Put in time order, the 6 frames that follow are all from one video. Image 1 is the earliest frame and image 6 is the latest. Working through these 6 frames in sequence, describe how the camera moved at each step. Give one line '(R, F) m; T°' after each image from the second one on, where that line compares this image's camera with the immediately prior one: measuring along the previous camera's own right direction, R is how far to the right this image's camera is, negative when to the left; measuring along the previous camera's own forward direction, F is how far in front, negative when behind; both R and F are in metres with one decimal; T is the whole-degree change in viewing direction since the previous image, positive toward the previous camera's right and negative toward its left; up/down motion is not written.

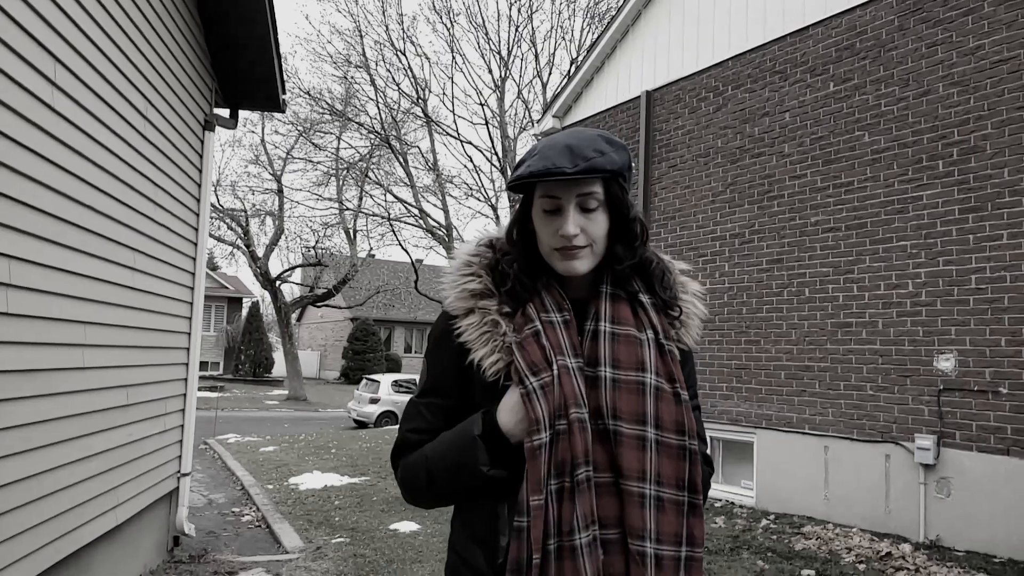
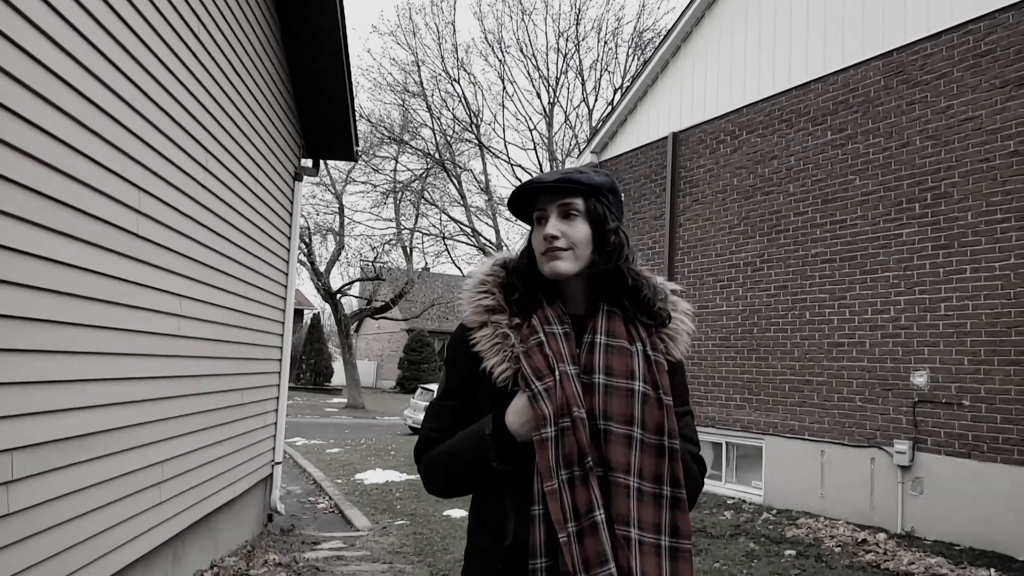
(+0.2, -1.0) m; -4°
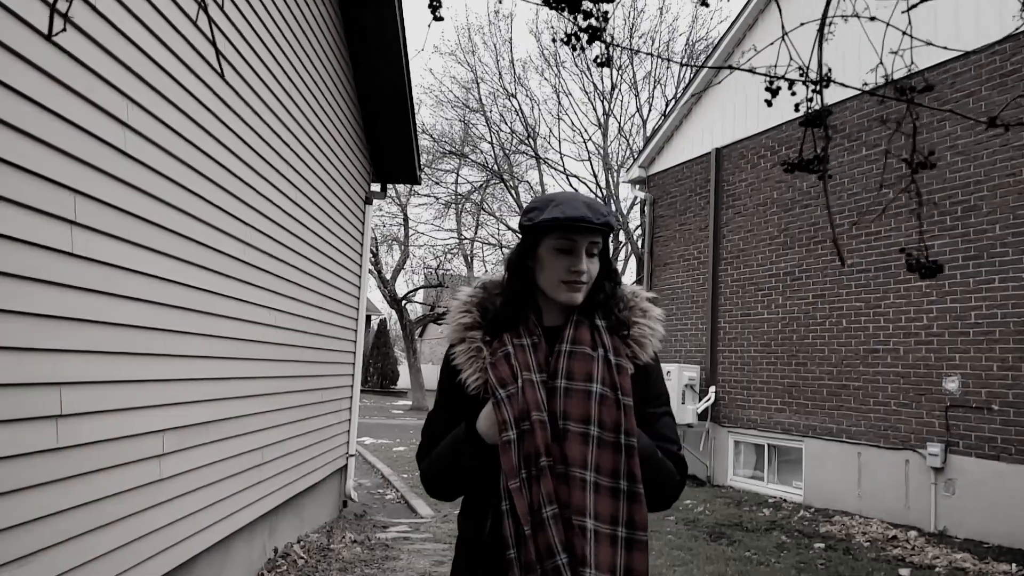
(+0.1, -0.6) m; -5°
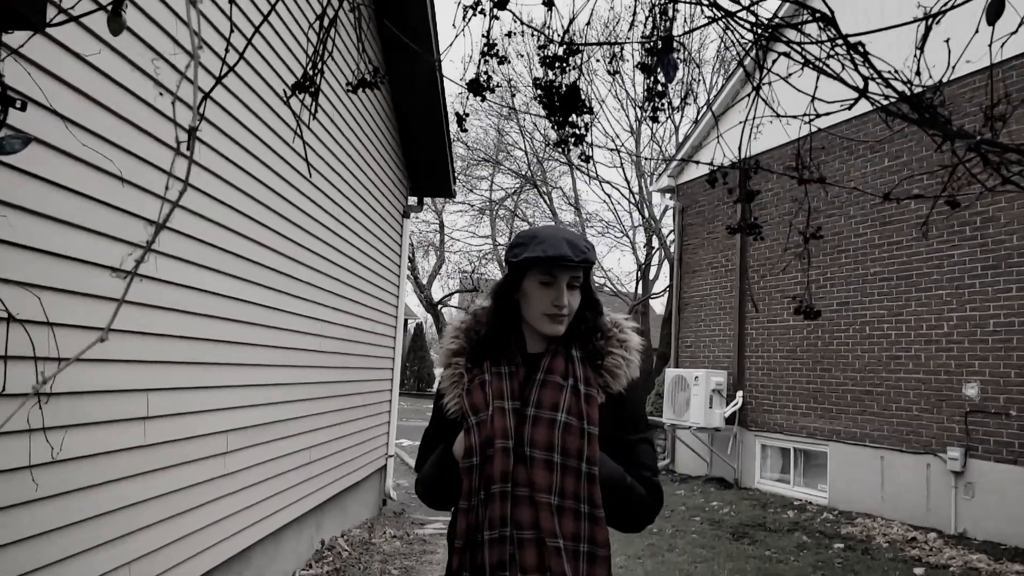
(+0.1, -0.3) m; -3°
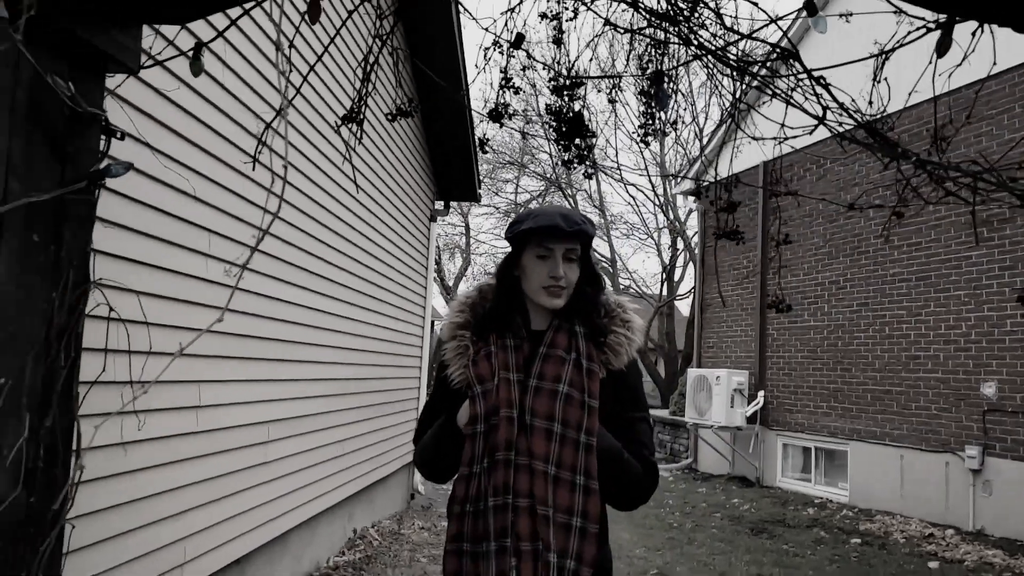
(0.0, -0.2) m; -2°
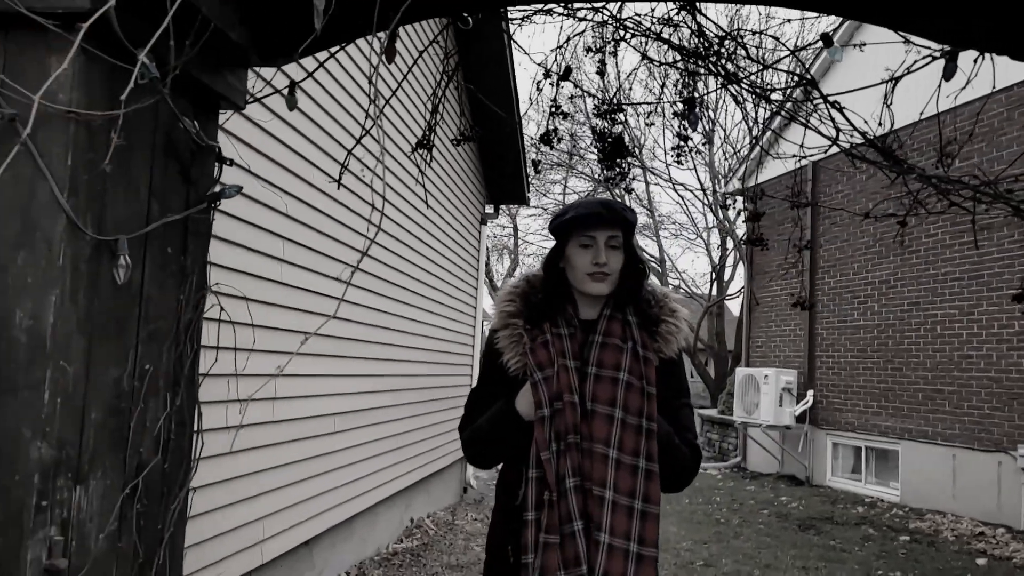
(0.0, -0.2) m; -4°
